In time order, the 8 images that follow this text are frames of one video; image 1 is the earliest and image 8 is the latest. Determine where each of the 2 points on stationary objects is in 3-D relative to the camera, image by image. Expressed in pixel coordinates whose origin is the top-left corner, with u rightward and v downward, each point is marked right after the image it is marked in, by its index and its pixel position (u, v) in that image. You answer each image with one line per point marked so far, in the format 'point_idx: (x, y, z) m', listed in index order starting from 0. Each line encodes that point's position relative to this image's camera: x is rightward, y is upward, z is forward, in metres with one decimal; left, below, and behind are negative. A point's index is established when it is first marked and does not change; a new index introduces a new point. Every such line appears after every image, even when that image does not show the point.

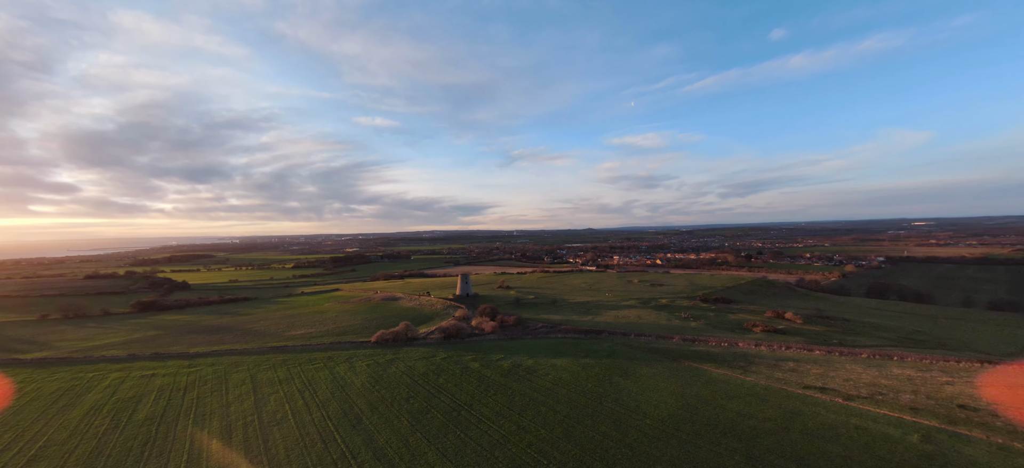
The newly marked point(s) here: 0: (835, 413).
0: (+15.5, -8.6, +19.1) m
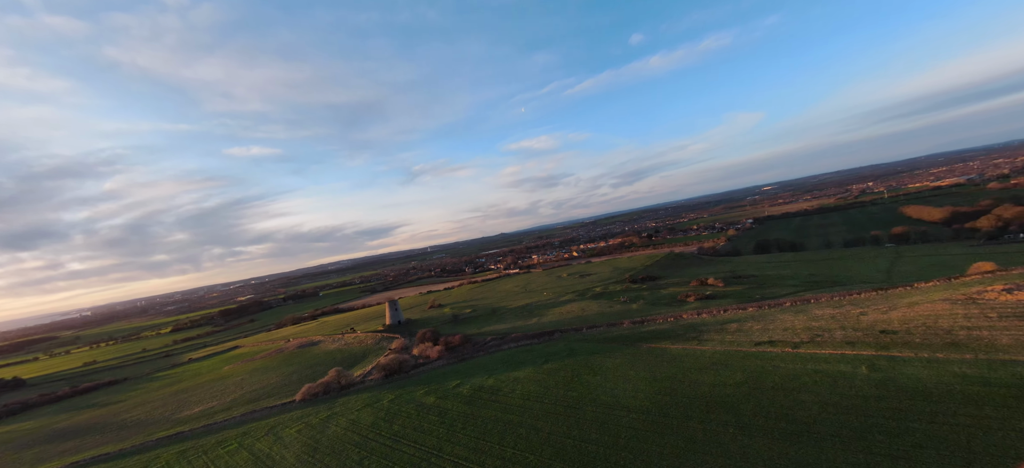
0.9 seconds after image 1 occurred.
0: (+14.1, -6.5, +20.1) m
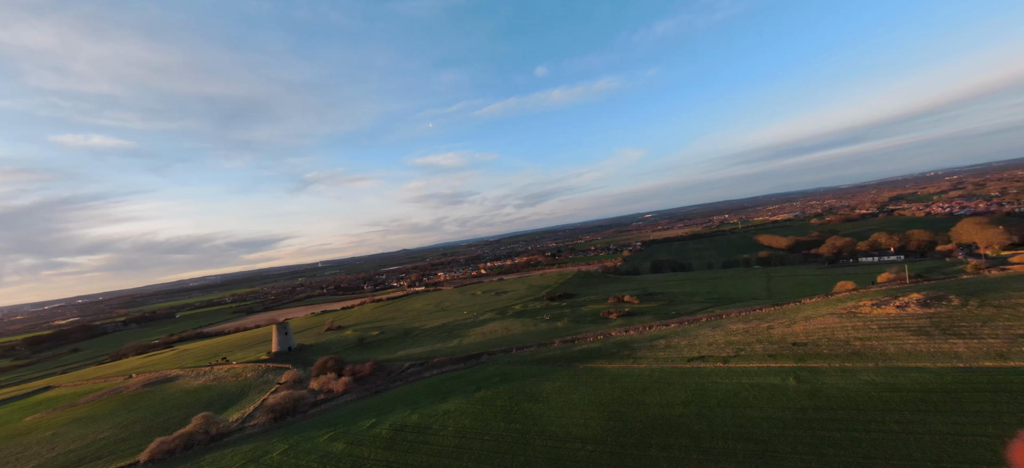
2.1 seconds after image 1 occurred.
0: (+11.0, -7.3, +20.4) m
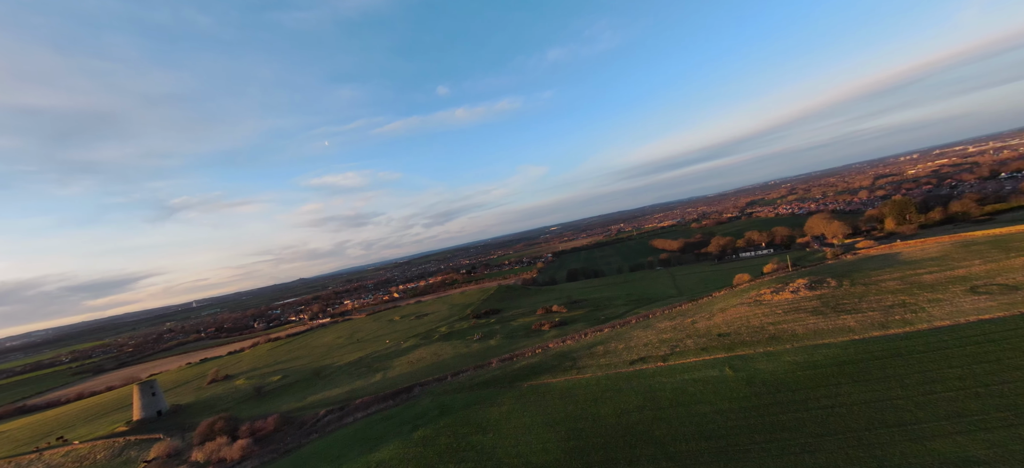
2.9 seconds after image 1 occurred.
0: (+8.2, -7.3, +20.6) m
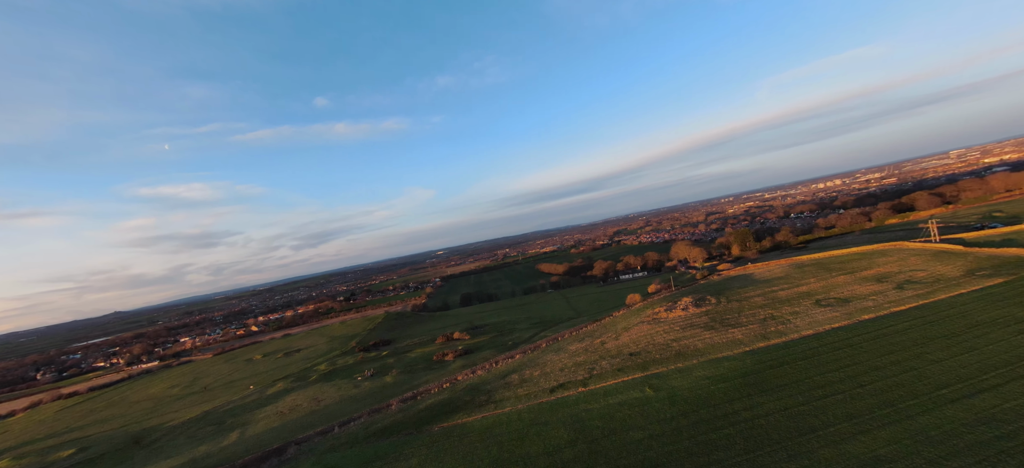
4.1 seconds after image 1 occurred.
0: (+4.1, -8.2, +19.5) m
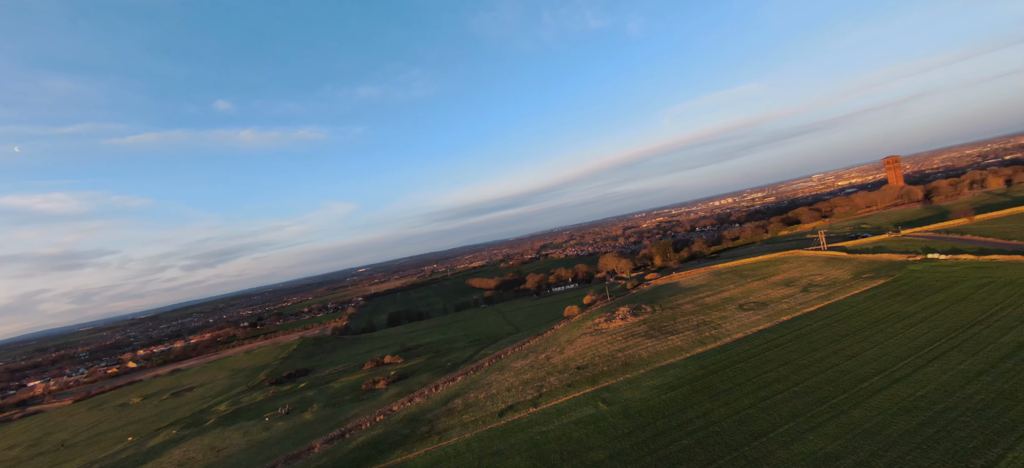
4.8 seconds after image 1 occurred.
0: (+1.7, -8.7, +18.3) m
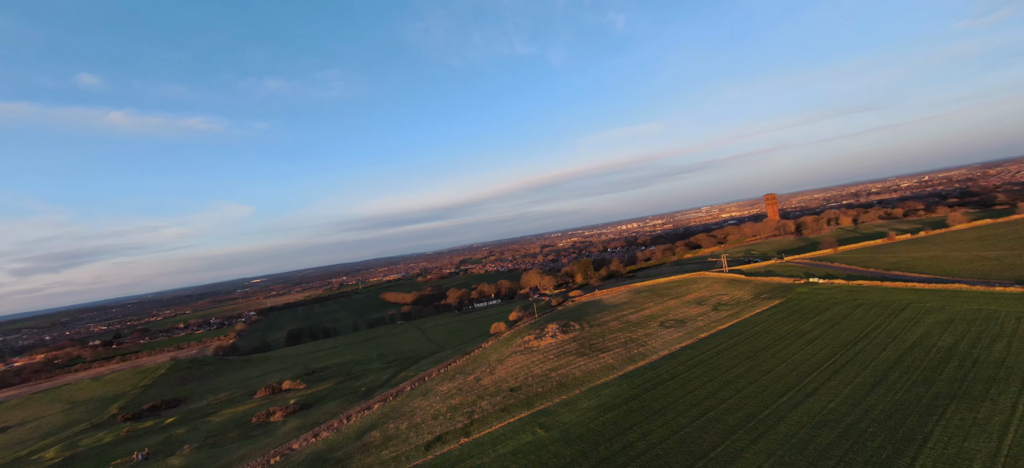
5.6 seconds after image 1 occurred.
0: (-1.2, -9.1, +16.4) m
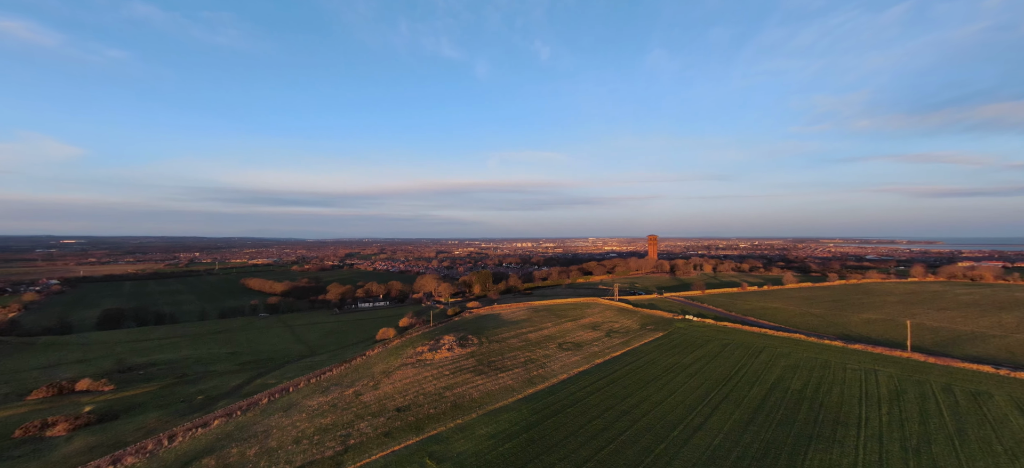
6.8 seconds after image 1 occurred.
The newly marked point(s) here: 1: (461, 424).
0: (-5.1, -8.6, +13.2) m
1: (-2.3, -8.8, +18.4) m
